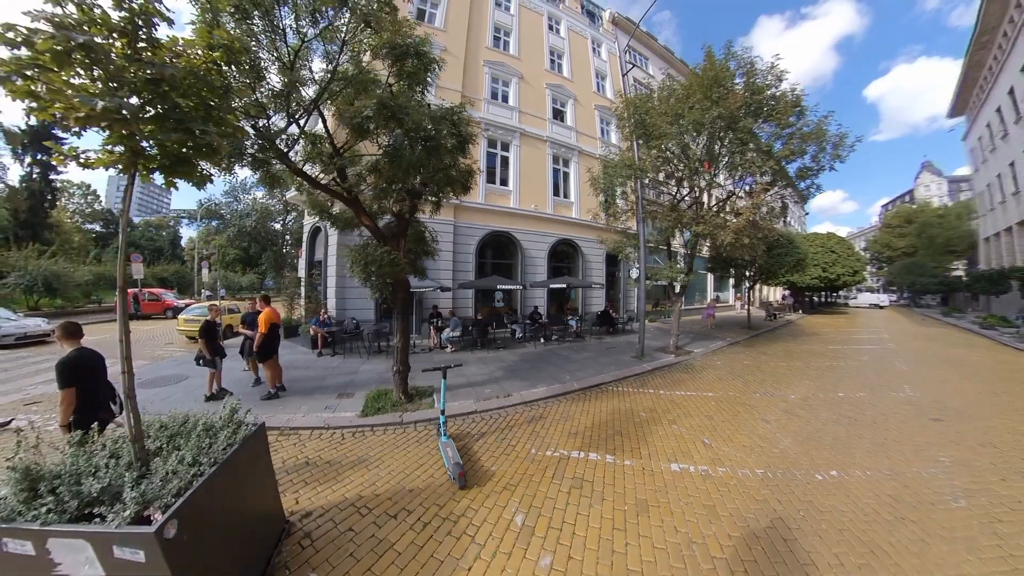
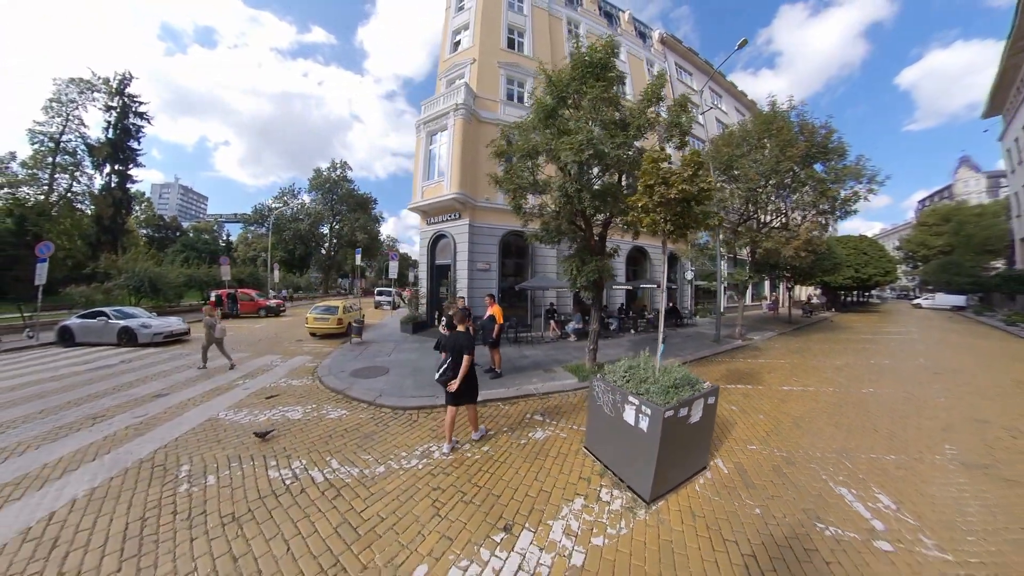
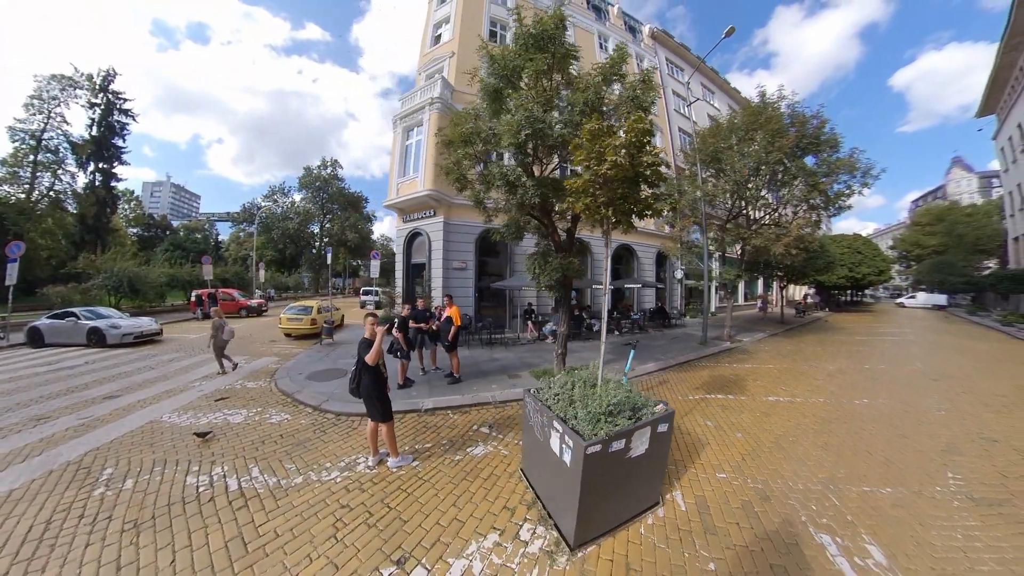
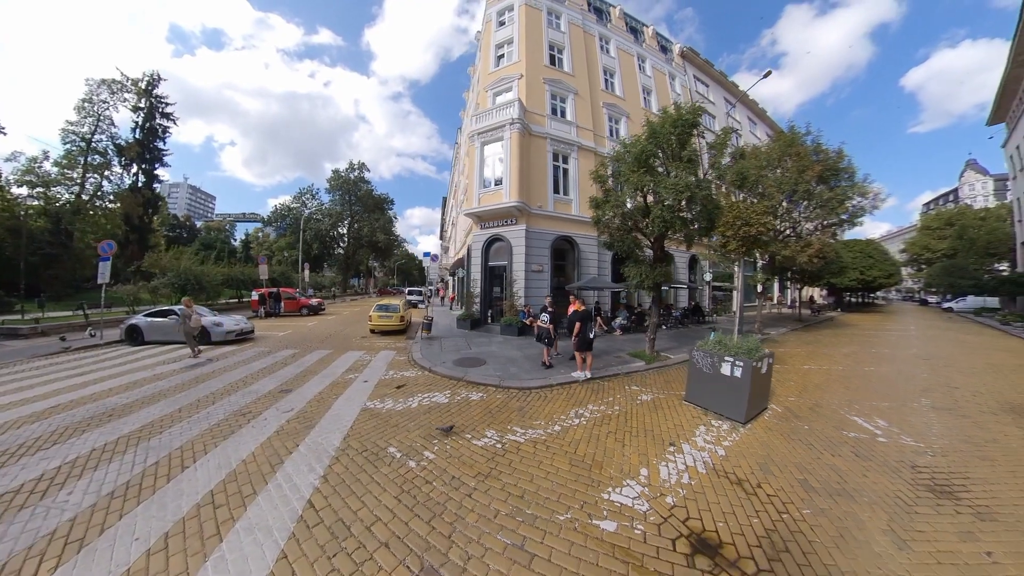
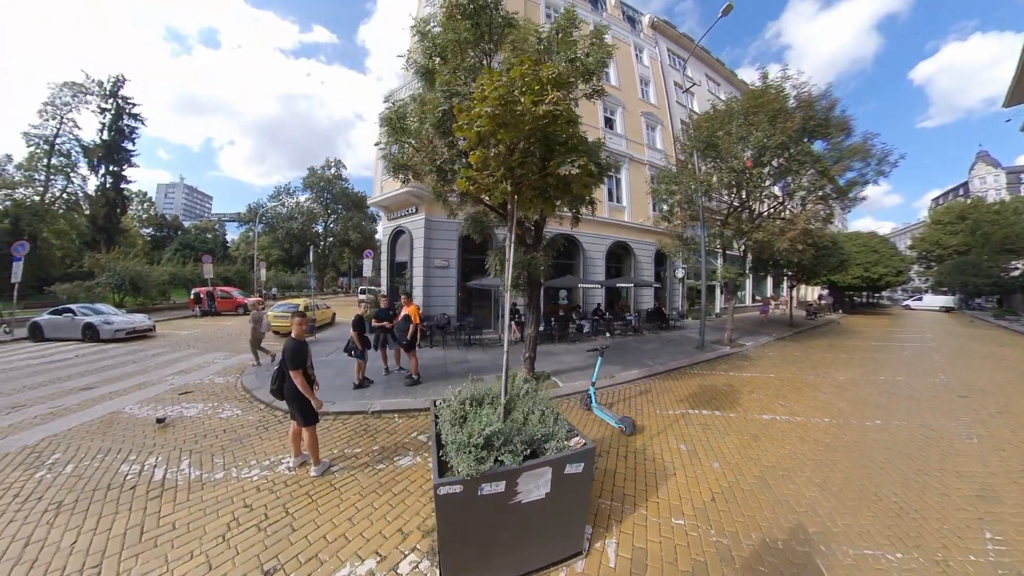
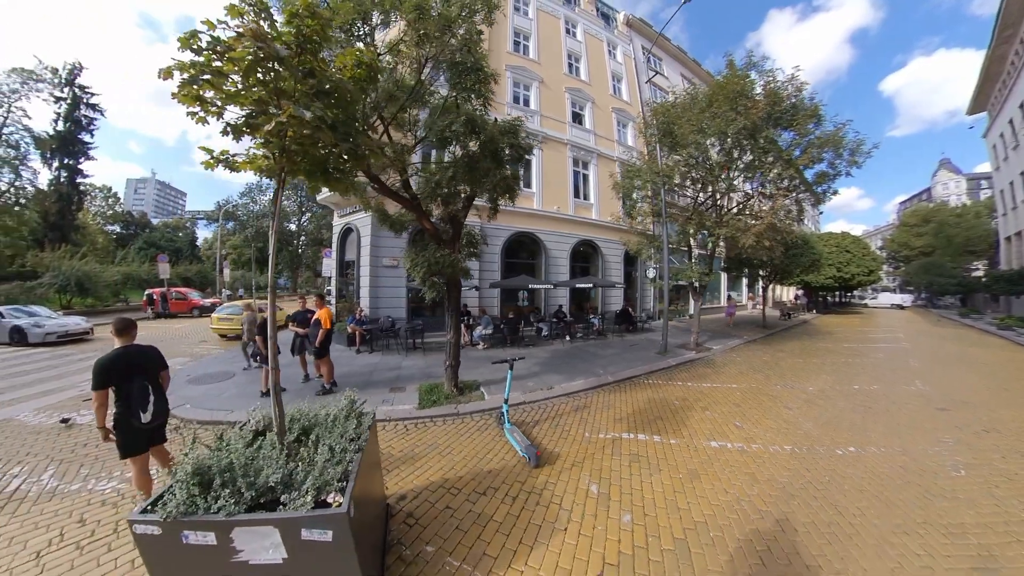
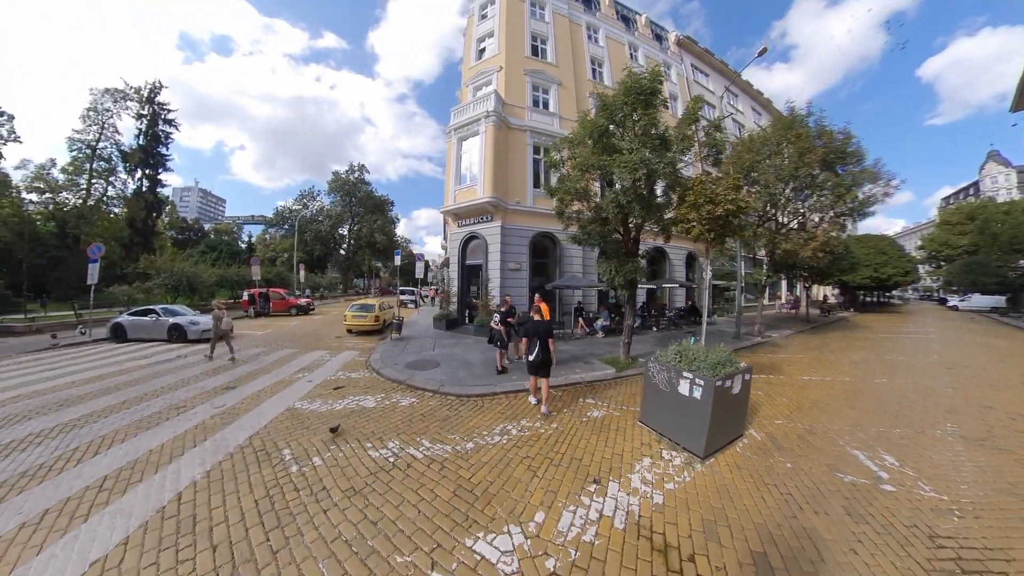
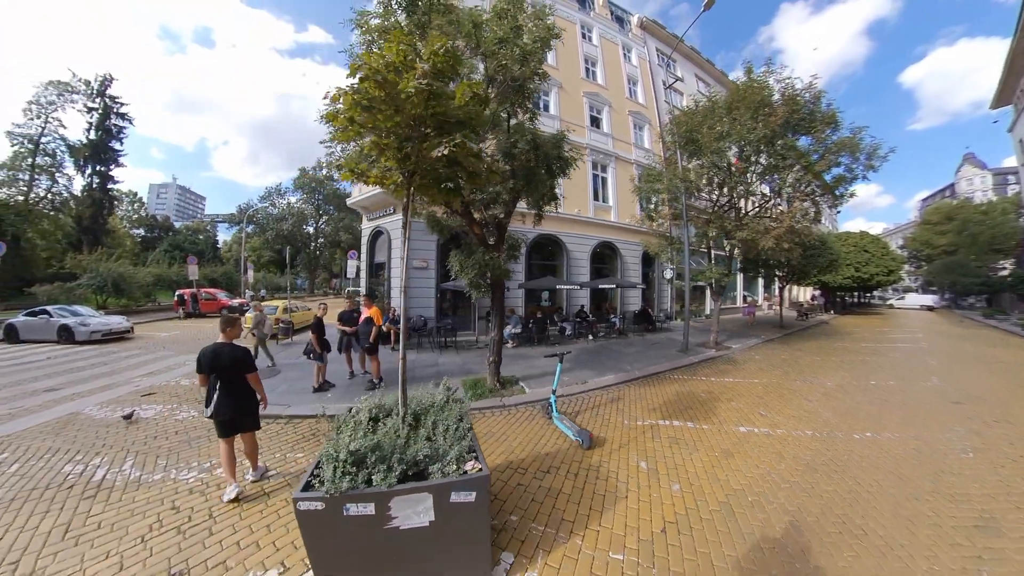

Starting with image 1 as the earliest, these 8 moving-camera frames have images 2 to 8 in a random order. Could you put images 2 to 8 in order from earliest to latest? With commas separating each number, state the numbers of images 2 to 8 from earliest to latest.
6, 8, 5, 3, 2, 7, 4
